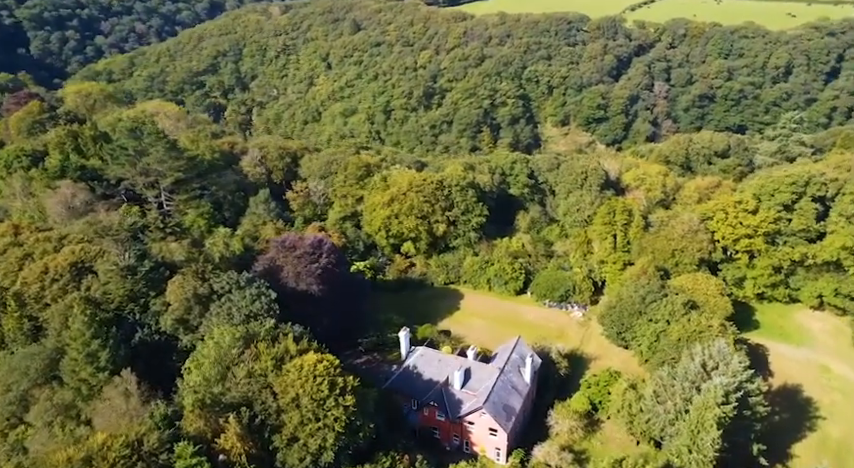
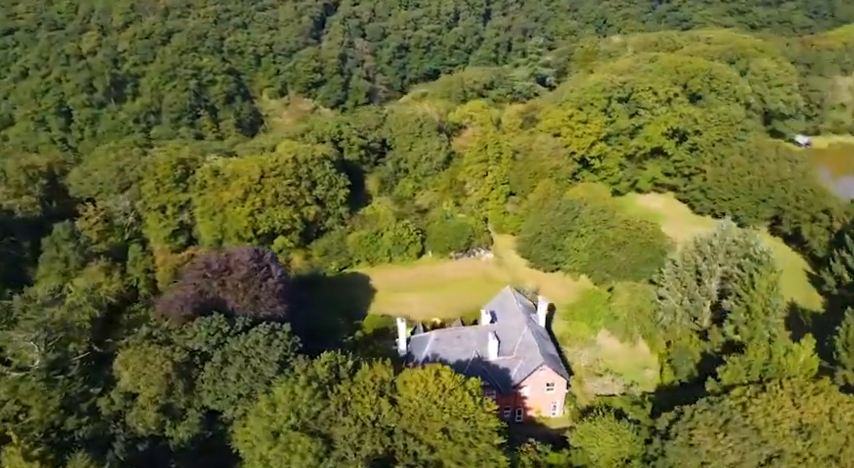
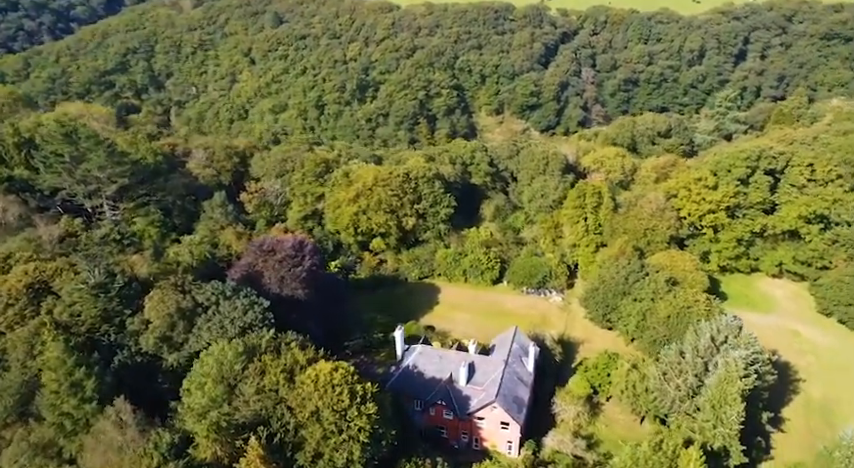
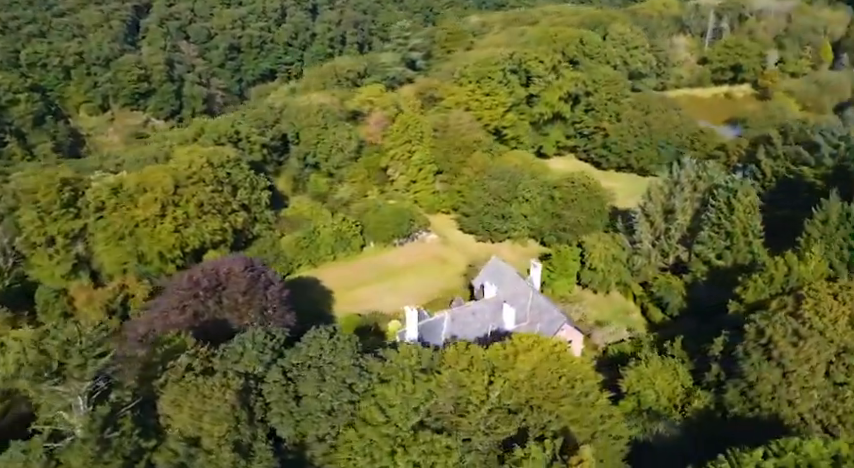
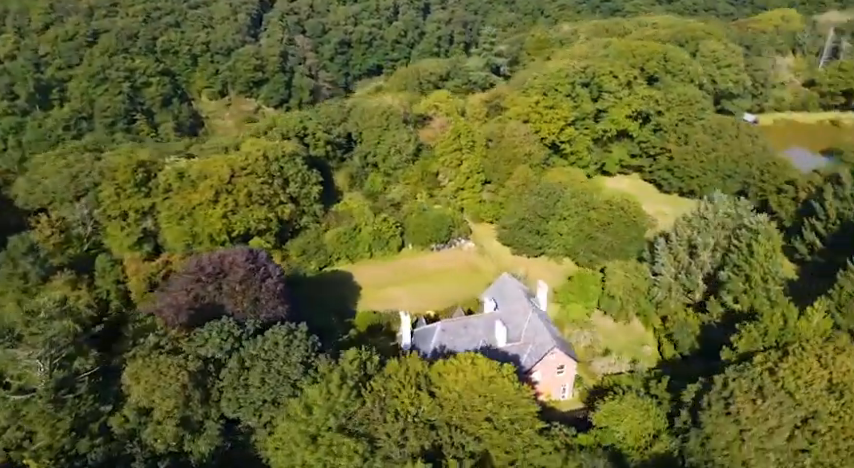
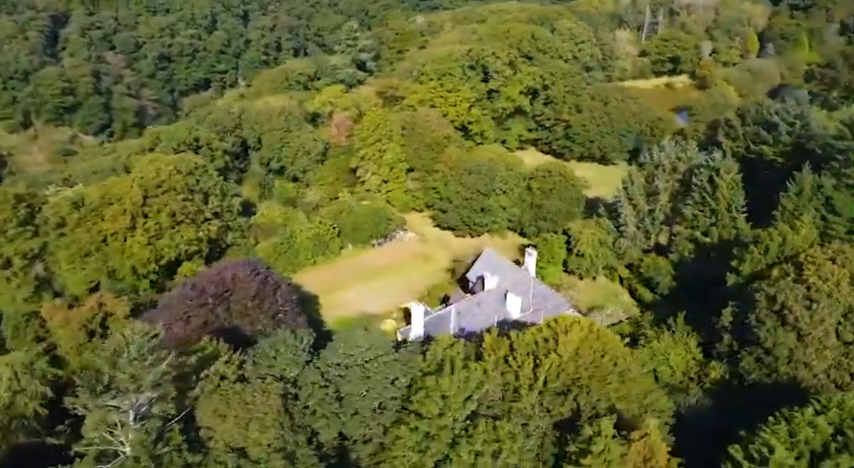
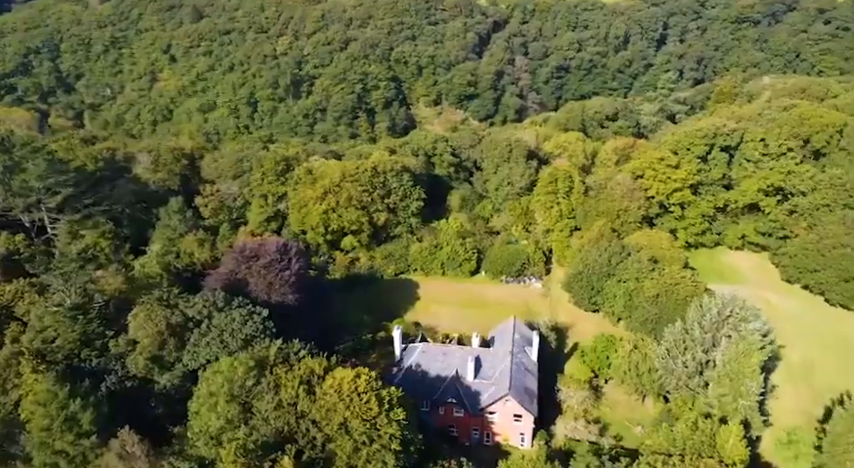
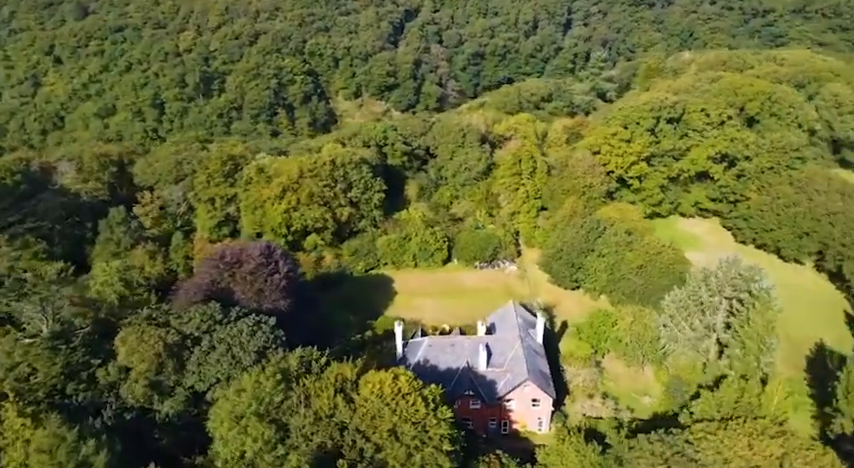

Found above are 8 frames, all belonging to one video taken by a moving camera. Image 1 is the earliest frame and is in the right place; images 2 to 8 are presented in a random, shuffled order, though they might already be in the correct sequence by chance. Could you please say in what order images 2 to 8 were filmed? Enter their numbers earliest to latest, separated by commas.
3, 7, 8, 2, 5, 4, 6
